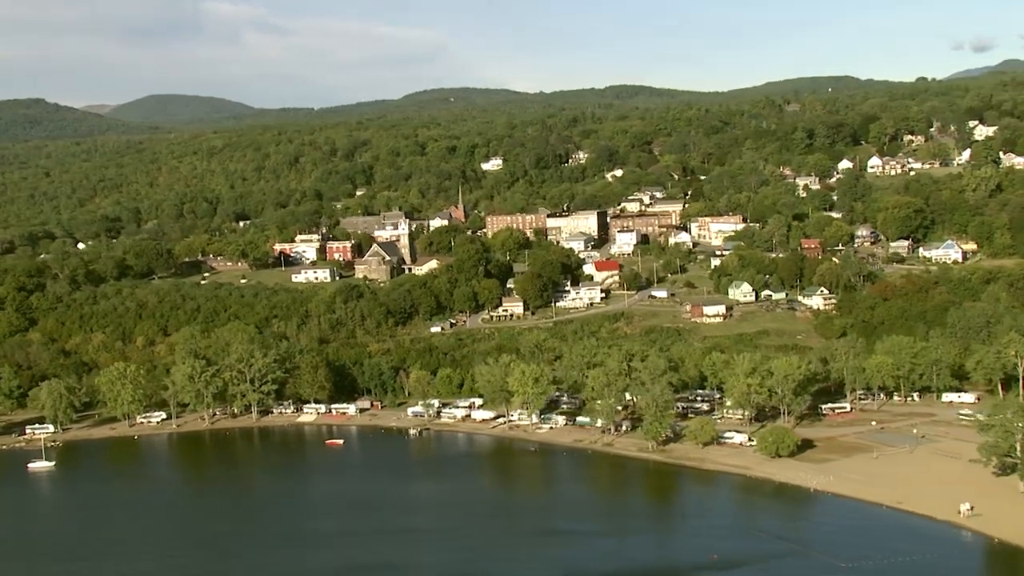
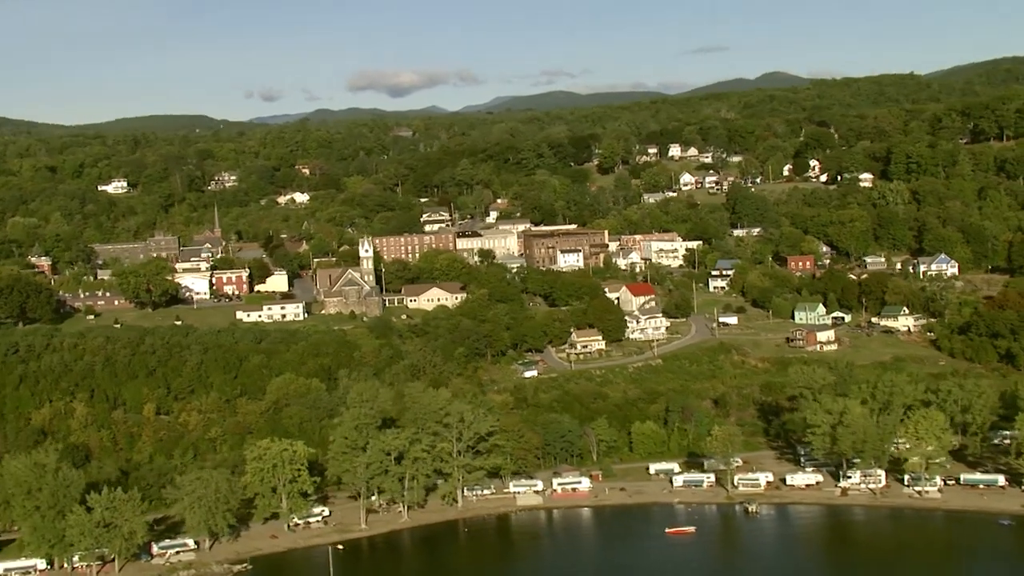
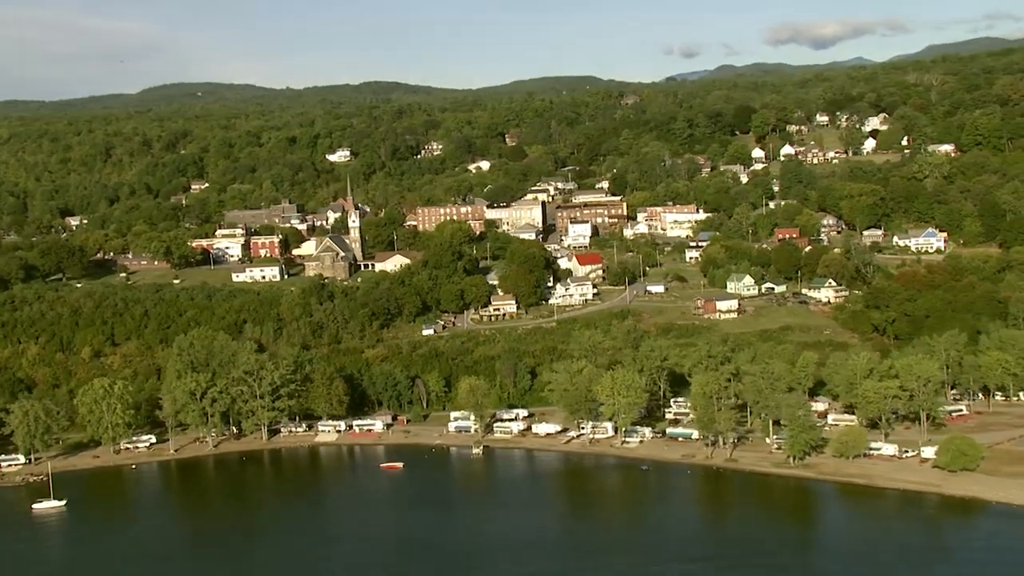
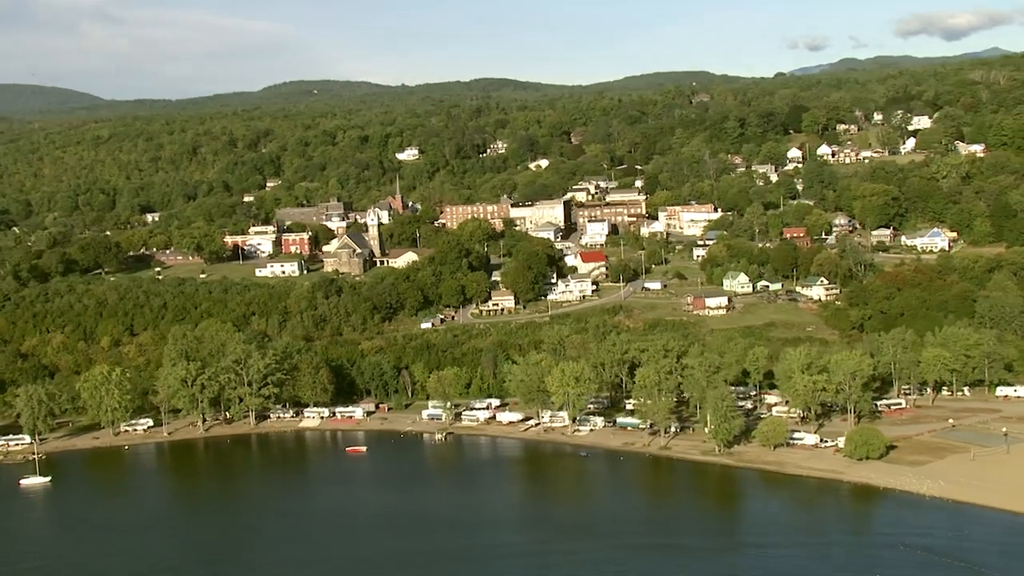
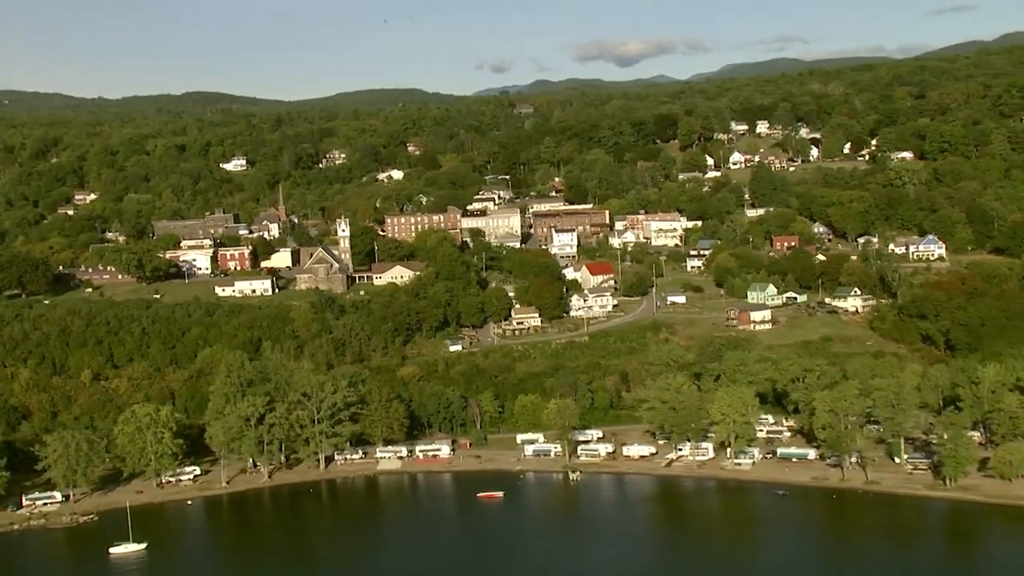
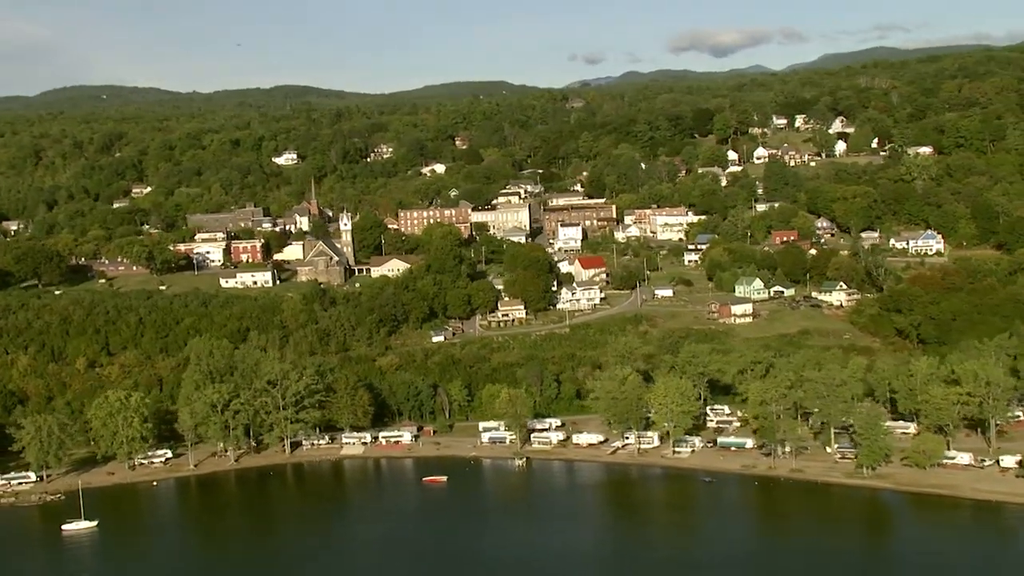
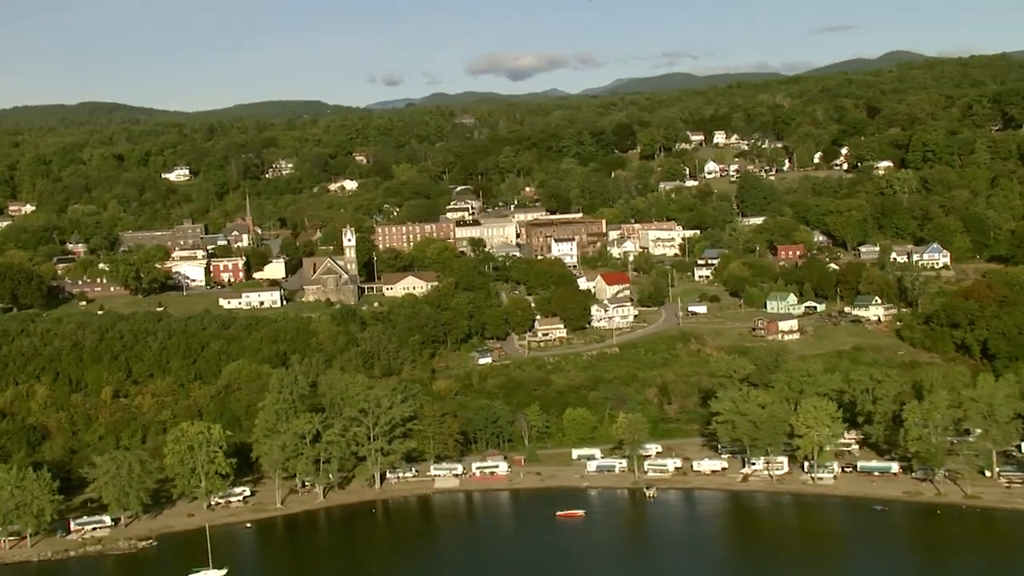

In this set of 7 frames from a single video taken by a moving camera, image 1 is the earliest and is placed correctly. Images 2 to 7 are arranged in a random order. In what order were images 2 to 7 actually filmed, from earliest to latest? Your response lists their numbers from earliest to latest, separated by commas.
4, 3, 6, 5, 7, 2
